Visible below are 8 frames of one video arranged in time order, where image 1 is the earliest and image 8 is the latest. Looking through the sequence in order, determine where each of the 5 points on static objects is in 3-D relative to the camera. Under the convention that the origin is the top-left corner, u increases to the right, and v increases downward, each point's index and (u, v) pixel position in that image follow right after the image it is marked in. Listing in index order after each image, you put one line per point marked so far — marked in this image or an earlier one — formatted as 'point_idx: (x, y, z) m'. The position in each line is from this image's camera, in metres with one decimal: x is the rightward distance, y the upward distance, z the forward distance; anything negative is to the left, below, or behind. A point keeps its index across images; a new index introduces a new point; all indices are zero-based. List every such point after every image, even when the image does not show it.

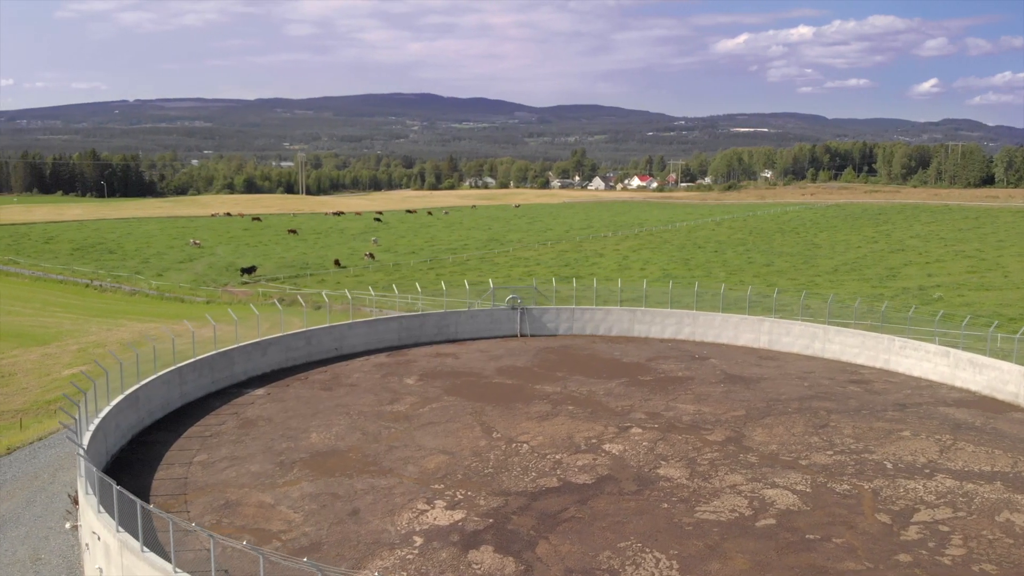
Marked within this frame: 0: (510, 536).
0: (-0.1, -4.7, +16.3) m
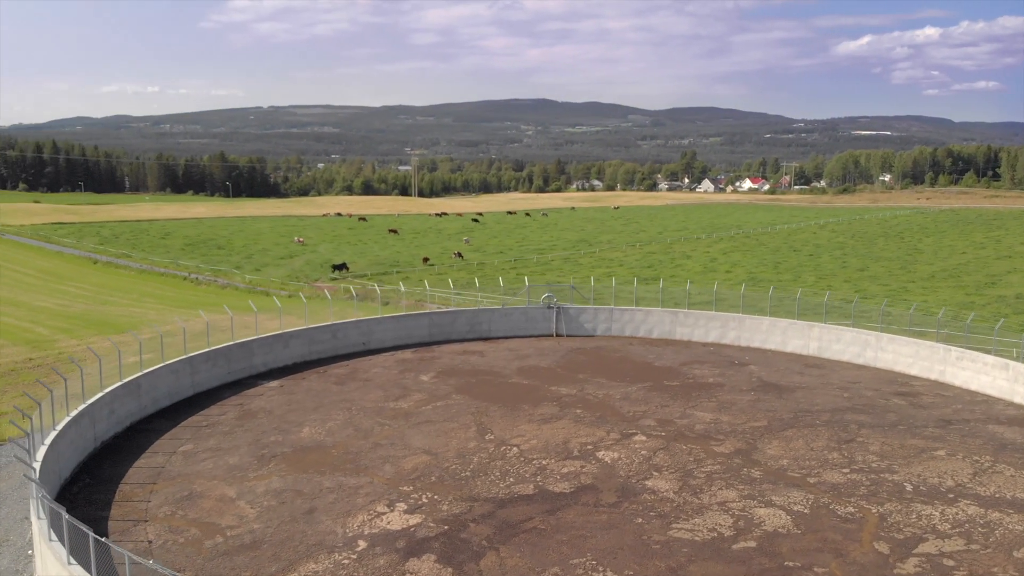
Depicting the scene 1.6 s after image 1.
0: (-1.0, -4.6, +15.2) m
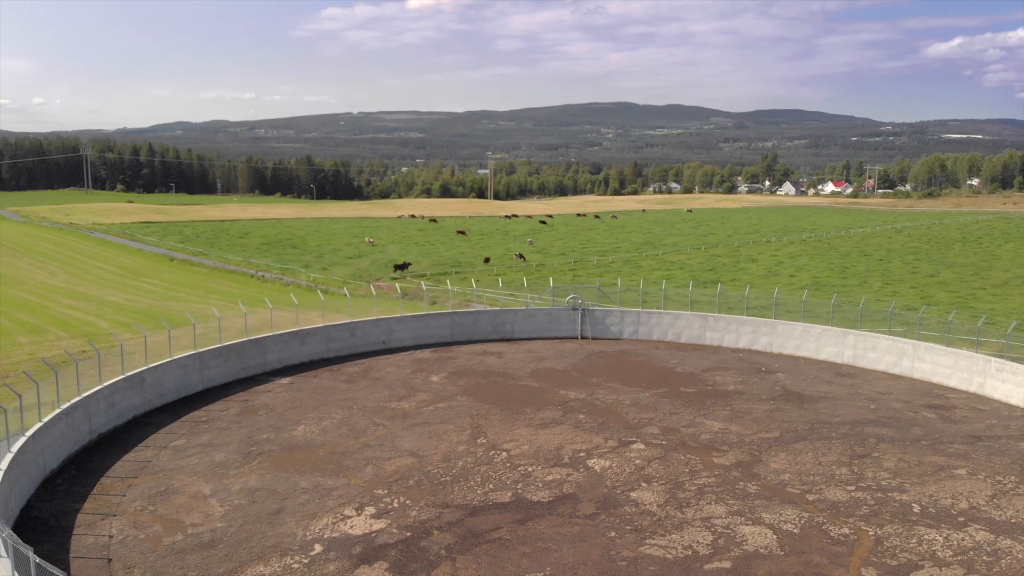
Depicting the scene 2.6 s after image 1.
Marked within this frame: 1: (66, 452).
0: (-1.7, -4.5, +14.5) m
1: (-10.4, -3.8, +19.9) m
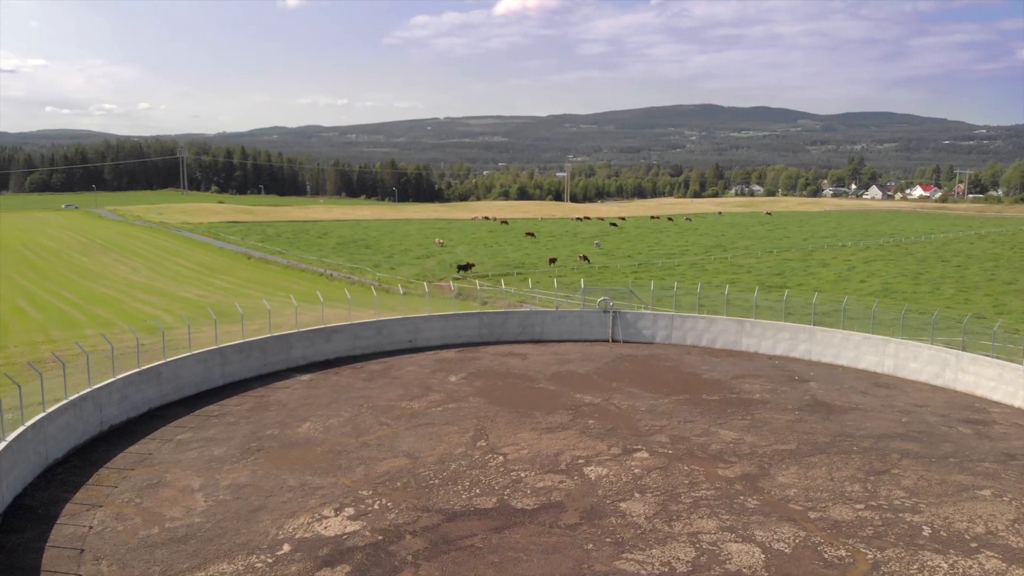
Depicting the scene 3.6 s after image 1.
0: (-2.2, -4.5, +14.1) m
1: (-10.4, -3.7, +20.2) m
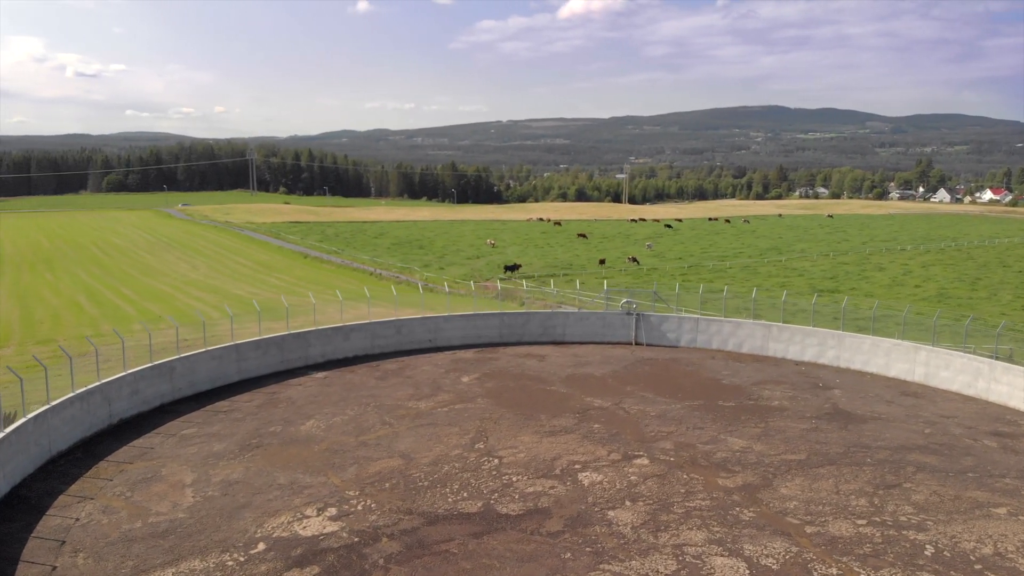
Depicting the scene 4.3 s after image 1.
0: (-2.6, -4.4, +13.9) m
1: (-10.4, -3.5, +20.5) m
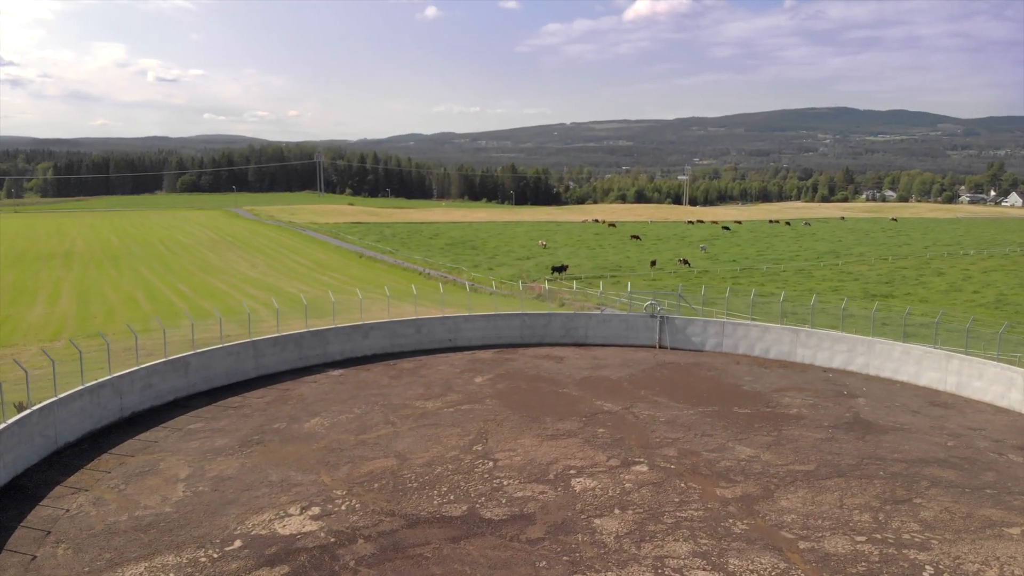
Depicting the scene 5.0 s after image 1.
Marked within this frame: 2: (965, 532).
0: (-3.0, -4.4, +13.7) m
1: (-10.4, -3.4, +20.8) m
2: (+8.1, -4.3, +15.3) m
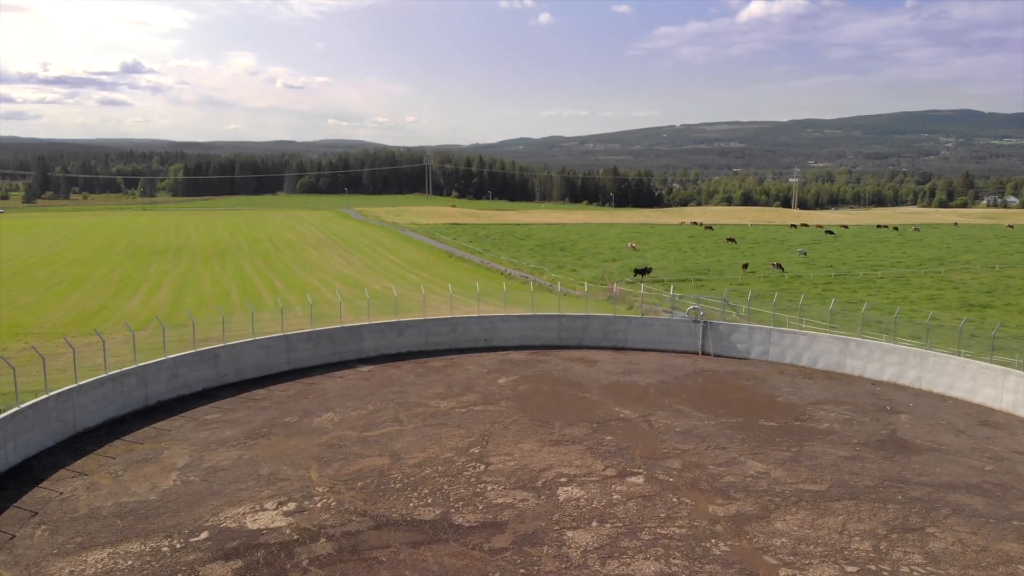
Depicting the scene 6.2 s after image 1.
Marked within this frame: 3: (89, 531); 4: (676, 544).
0: (-3.7, -4.3, +13.6) m
1: (-10.2, -3.2, +21.5) m
2: (+7.5, -4.5, +13.9) m
3: (-7.2, -4.2, +14.9) m
4: (+2.8, -4.3, +14.6) m
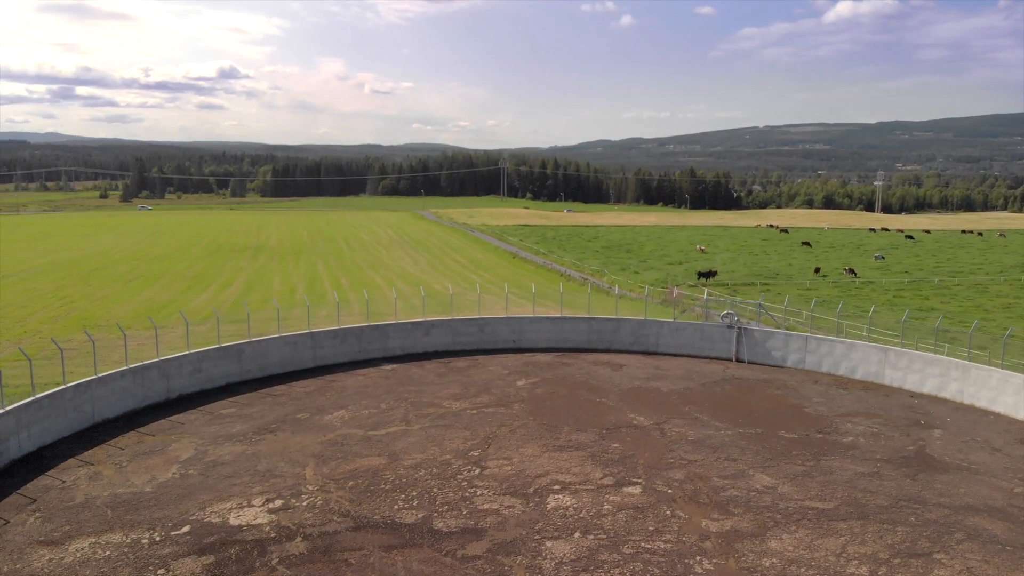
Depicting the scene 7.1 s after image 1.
0: (-4.1, -4.3, +13.6) m
1: (-9.9, -3.0, +22.0) m
2: (+7.0, -4.7, +13.0) m
3: (-7.6, -4.1, +15.2) m
4: (+2.4, -4.4, +14.0) m
